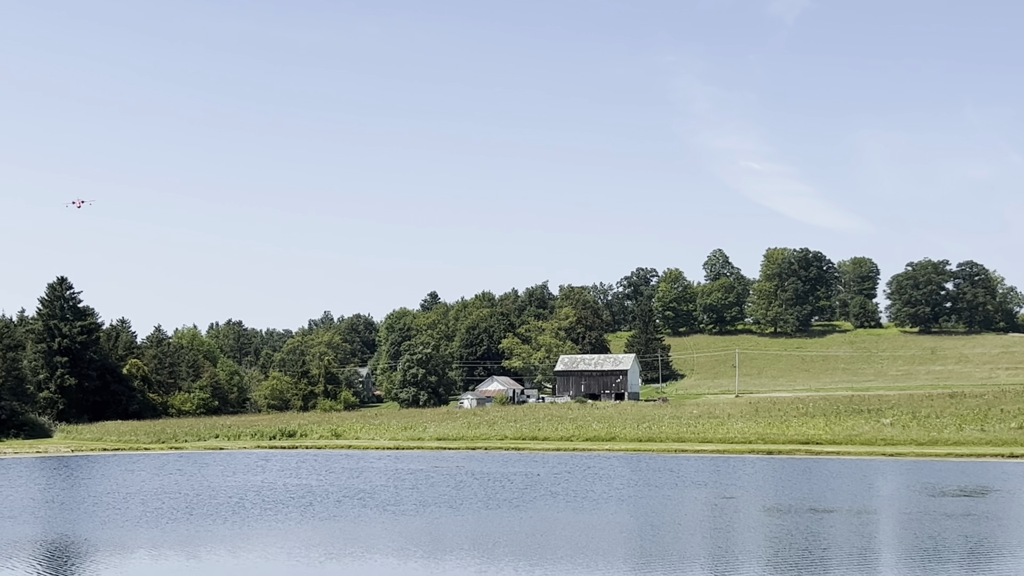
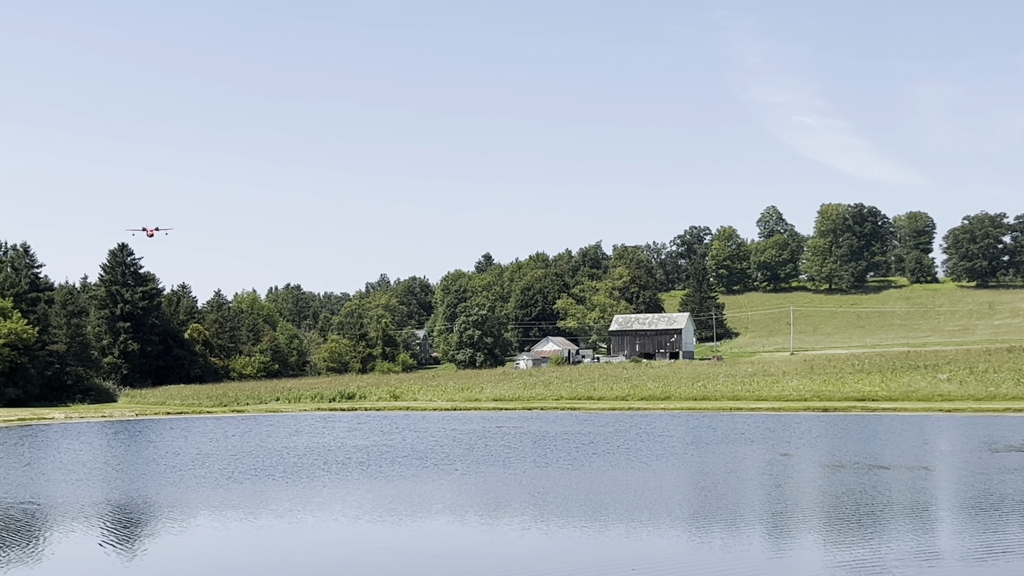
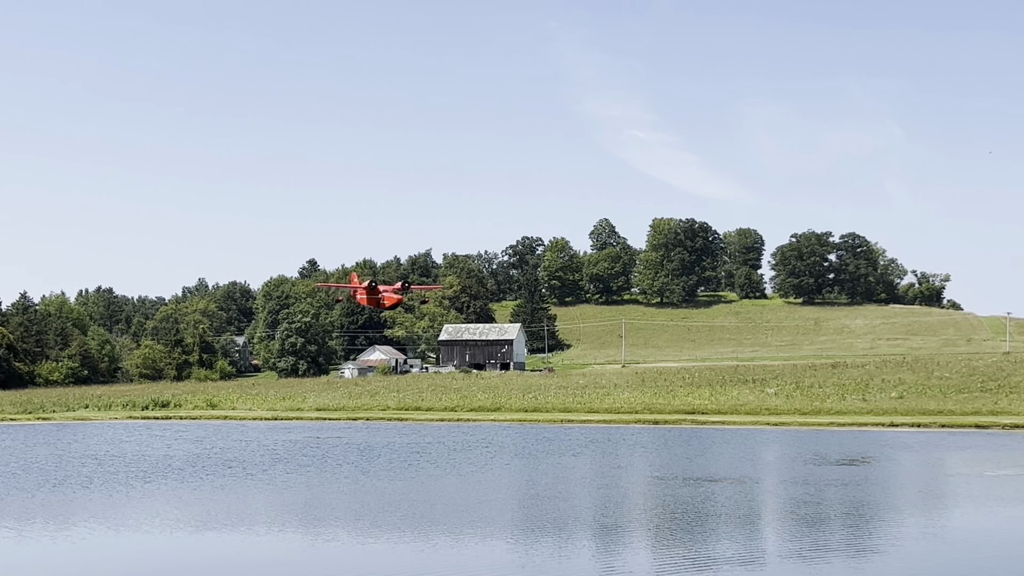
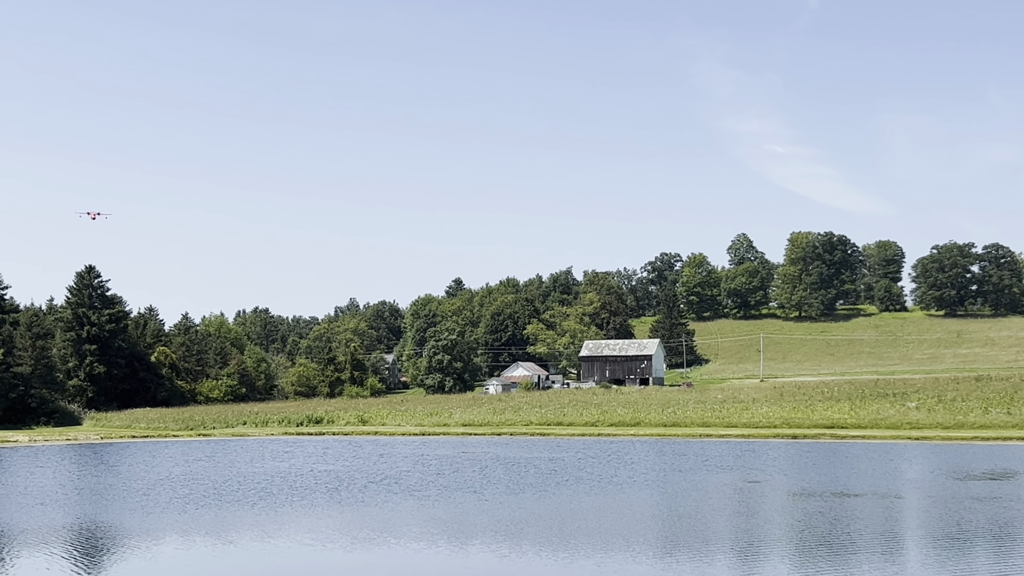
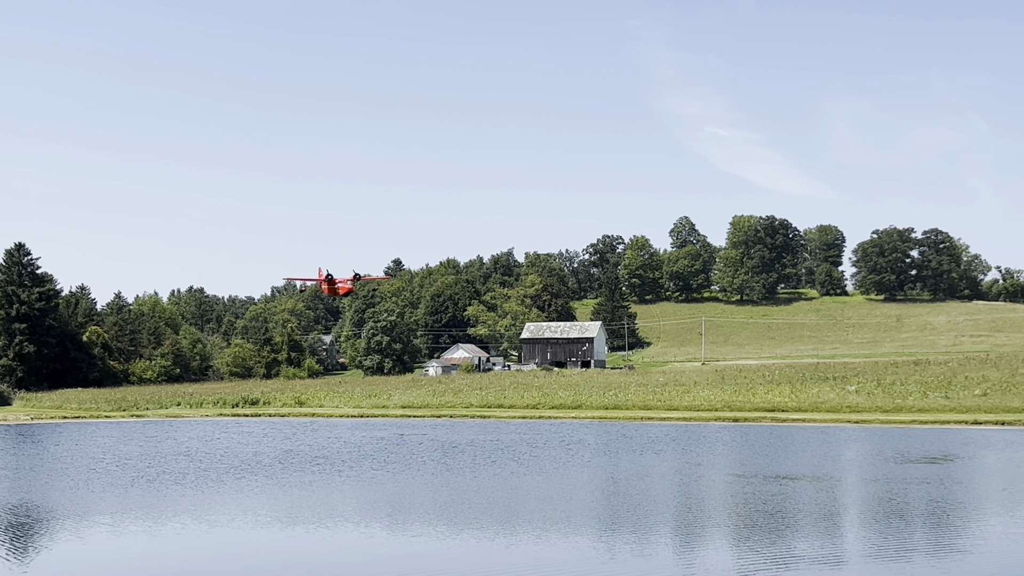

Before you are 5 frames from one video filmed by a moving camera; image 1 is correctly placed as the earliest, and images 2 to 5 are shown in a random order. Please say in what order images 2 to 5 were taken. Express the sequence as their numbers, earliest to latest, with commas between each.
4, 2, 5, 3
